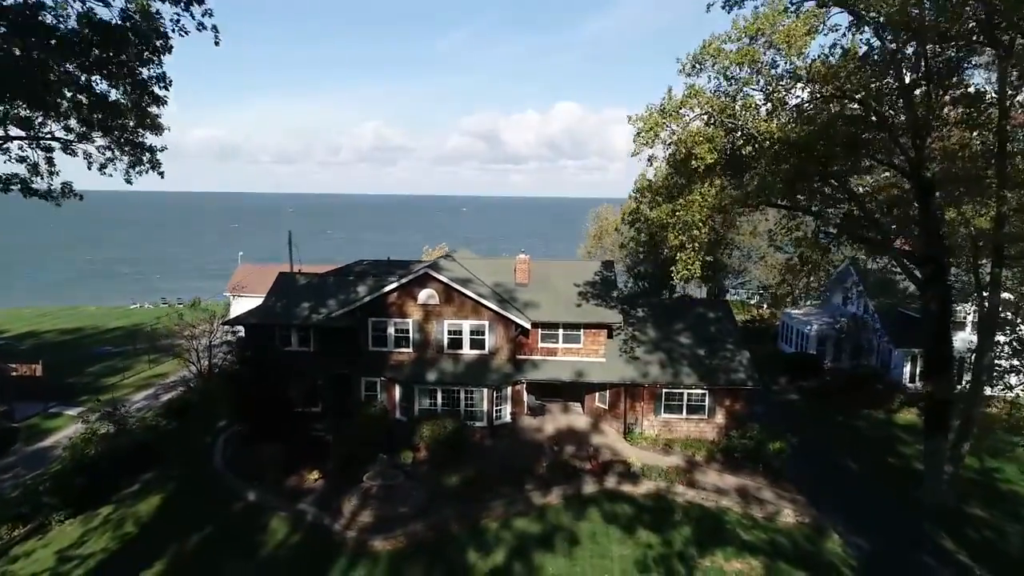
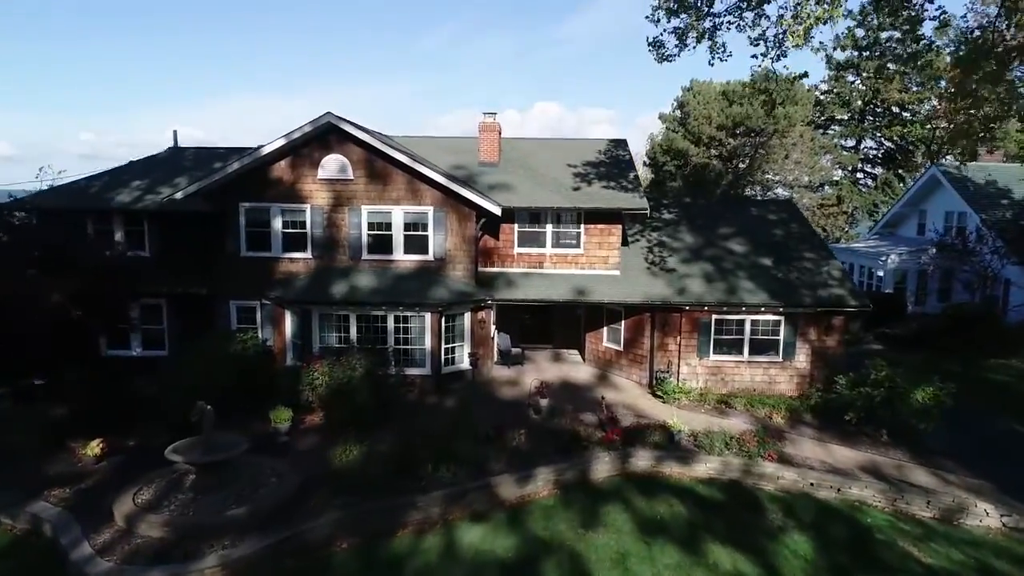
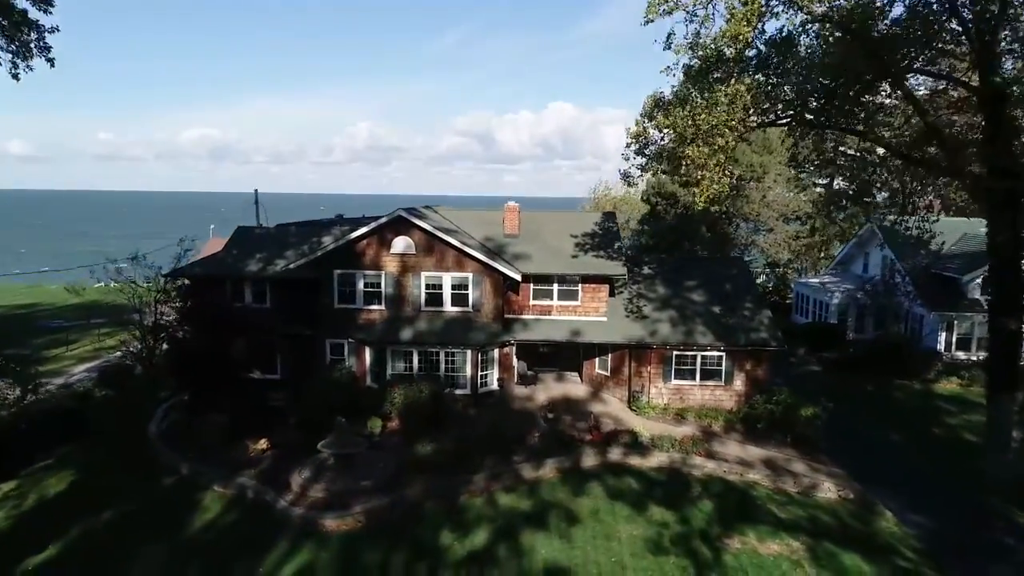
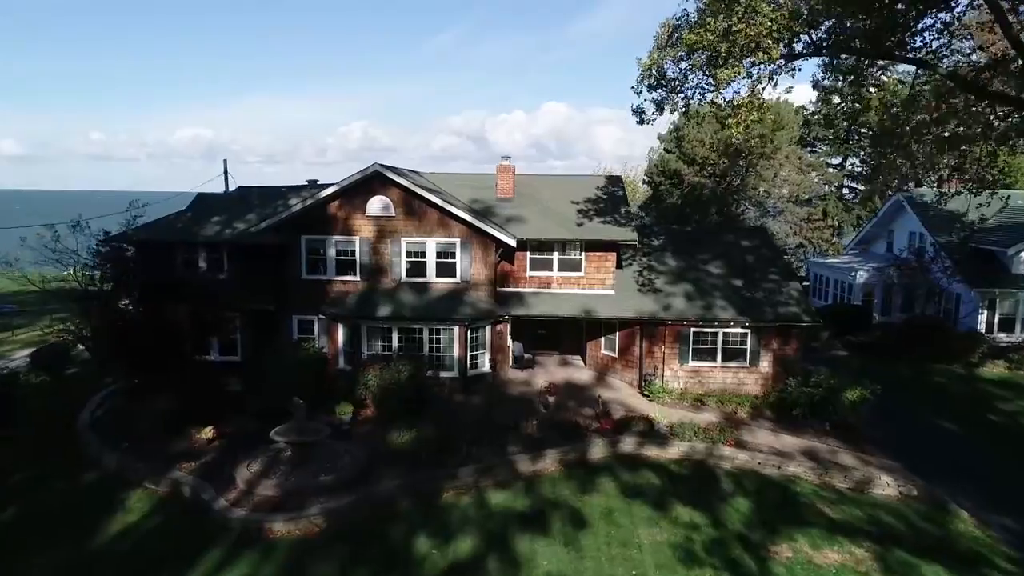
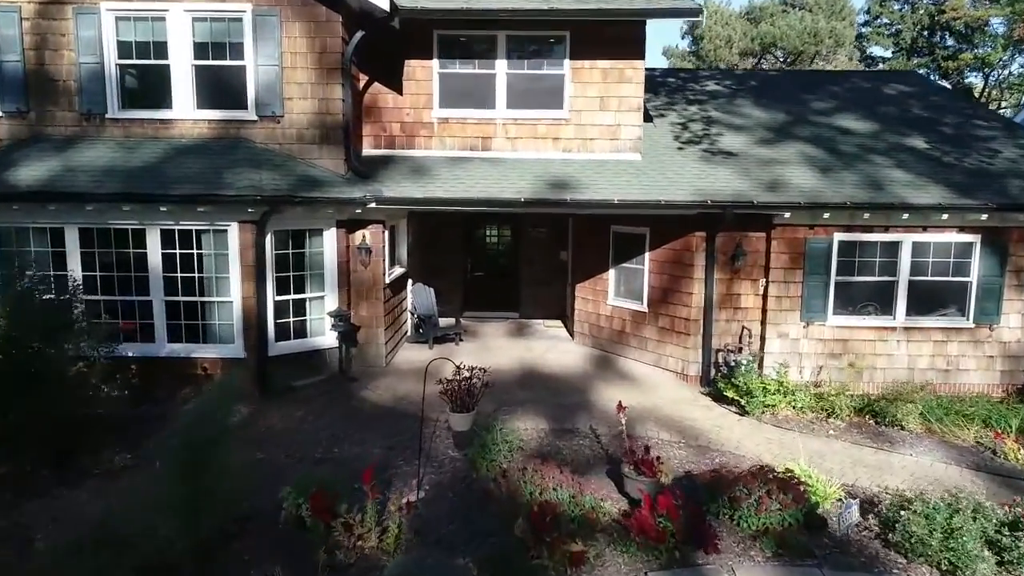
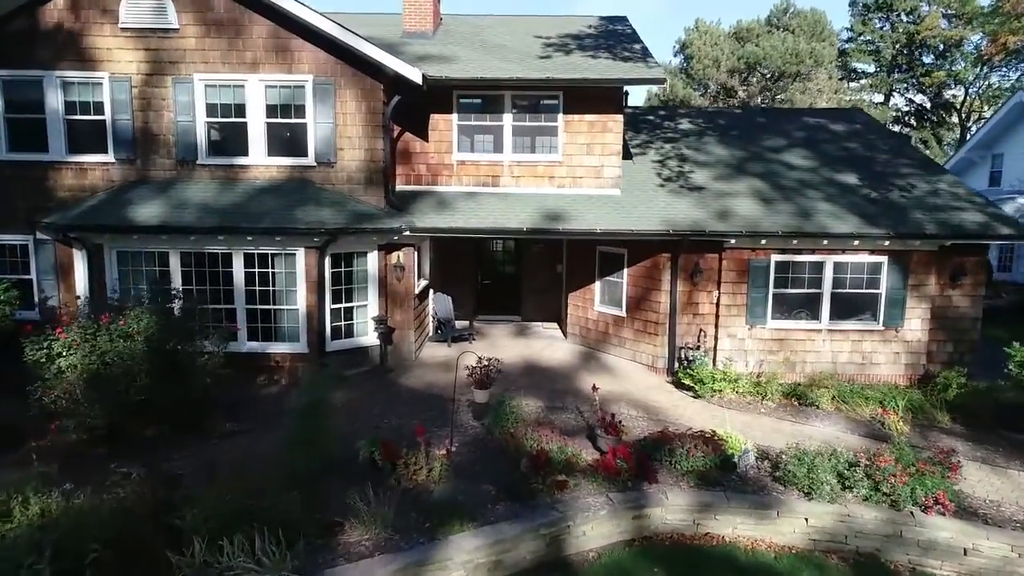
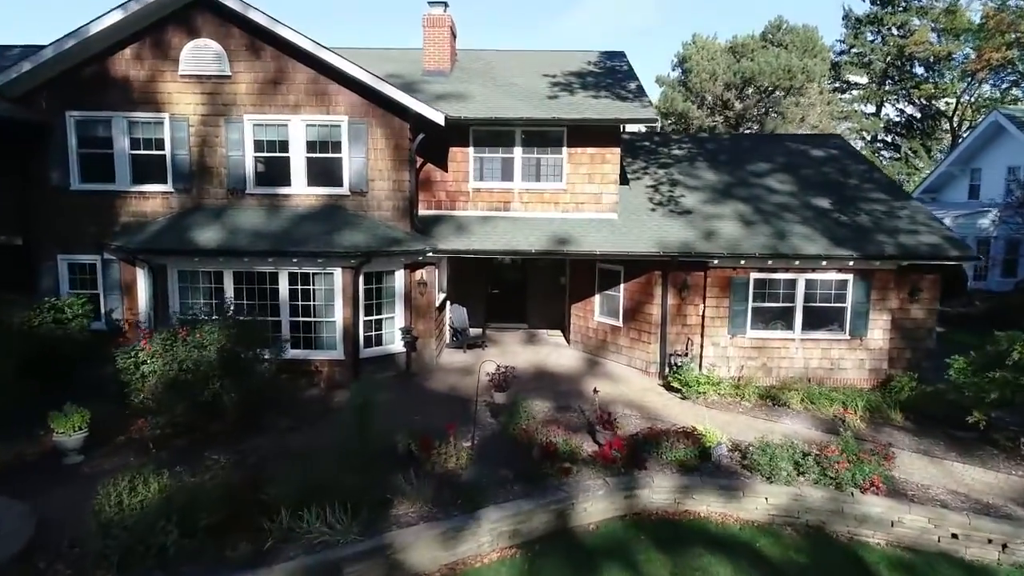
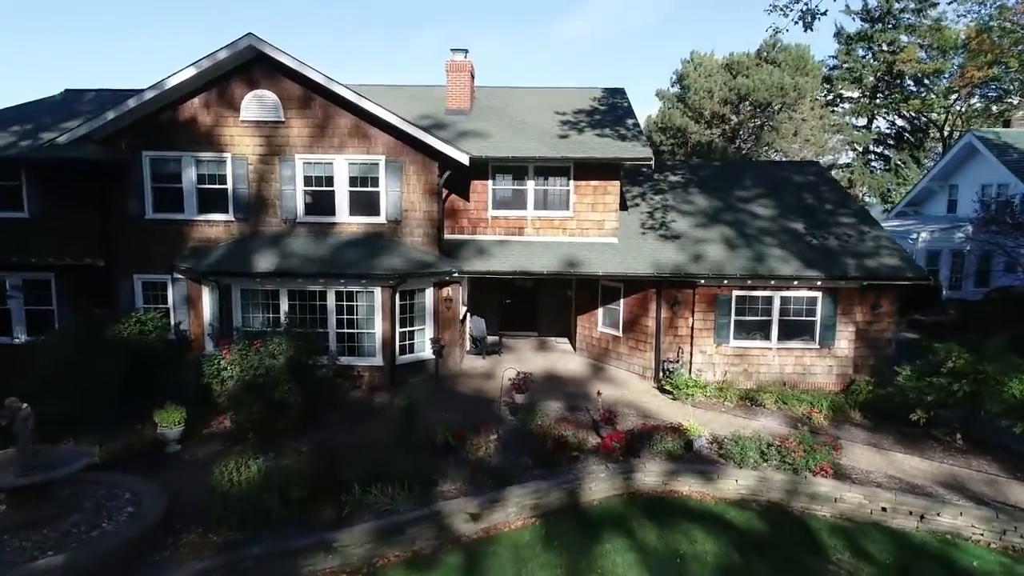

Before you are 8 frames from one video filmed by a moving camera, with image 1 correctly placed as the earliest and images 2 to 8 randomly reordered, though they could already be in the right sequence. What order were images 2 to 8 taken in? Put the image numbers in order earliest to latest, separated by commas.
3, 4, 2, 8, 7, 6, 5
